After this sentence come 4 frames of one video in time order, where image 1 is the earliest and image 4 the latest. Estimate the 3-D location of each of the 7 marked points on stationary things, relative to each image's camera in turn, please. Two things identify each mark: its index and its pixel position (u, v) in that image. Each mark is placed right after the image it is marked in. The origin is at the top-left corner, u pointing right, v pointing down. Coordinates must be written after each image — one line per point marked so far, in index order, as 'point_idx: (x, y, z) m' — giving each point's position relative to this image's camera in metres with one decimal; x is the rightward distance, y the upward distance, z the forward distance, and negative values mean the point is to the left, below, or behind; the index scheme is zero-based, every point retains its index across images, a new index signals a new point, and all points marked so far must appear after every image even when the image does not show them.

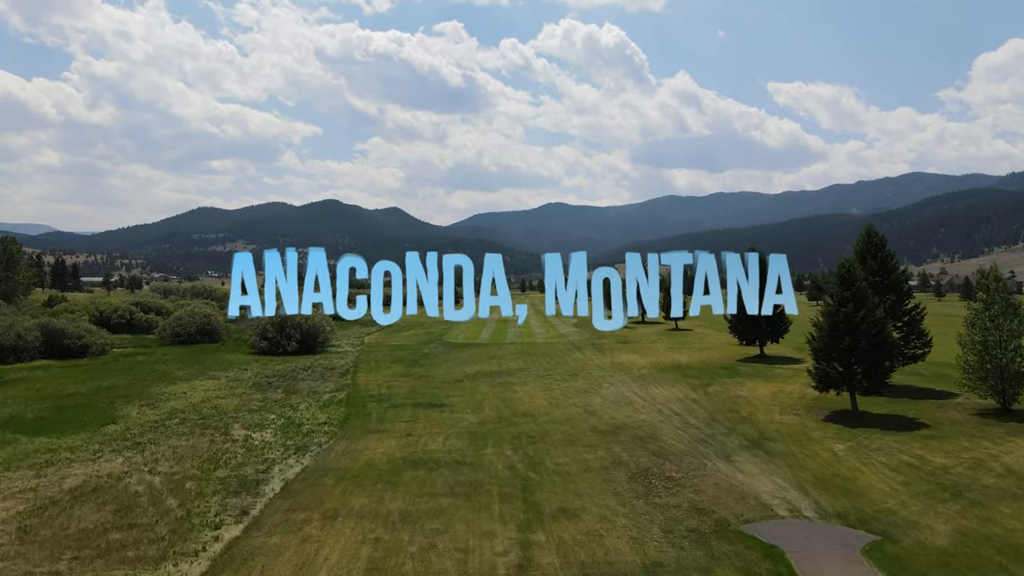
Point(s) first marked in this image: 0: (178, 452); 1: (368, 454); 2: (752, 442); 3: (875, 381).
0: (-10.0, -4.9, +17.9) m
1: (-4.2, -4.9, +17.5) m
2: (+7.2, -4.6, +17.9) m
3: (+12.2, -3.1, +19.9) m
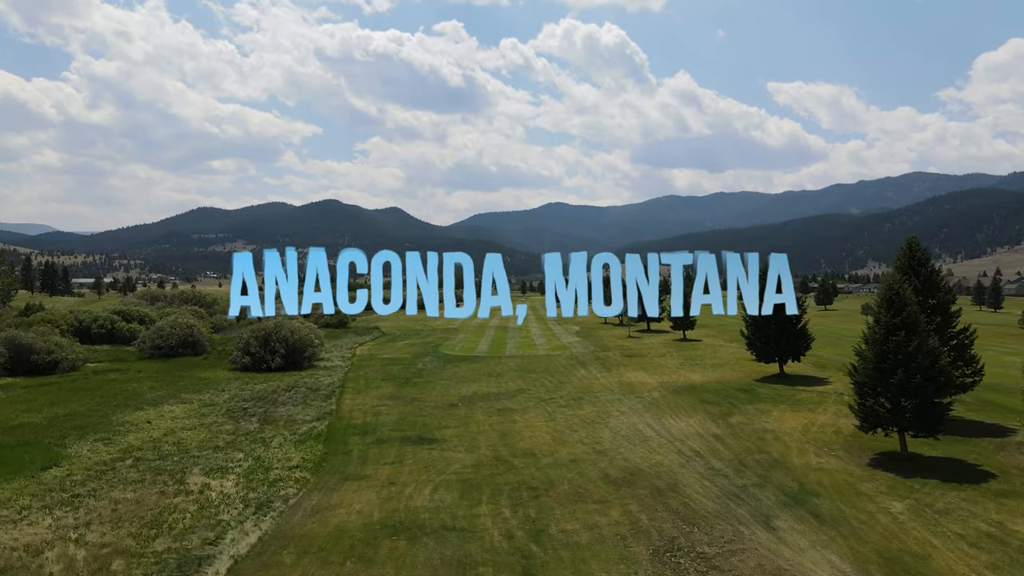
0: (-10.1, -5.7, +15.2) m
1: (-4.3, -5.6, +14.9) m
2: (+7.2, -5.4, +15.2) m
3: (+12.1, -3.8, +17.3) m
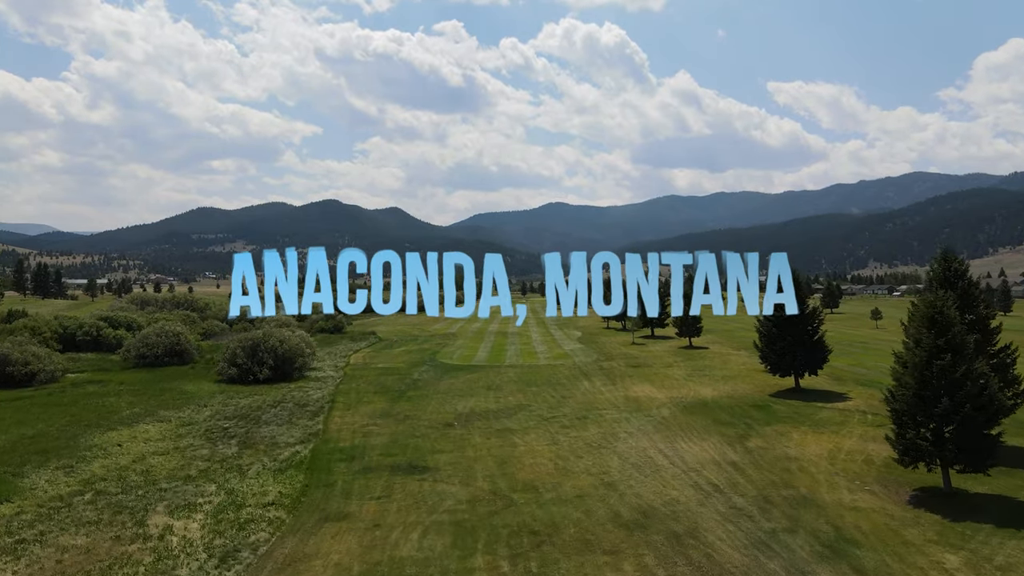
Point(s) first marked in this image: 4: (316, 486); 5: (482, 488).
0: (-10.1, -6.2, +13.4) m
1: (-4.3, -6.1, +13.0) m
2: (+7.1, -5.9, +13.4) m
3: (+12.1, -4.3, +15.5) m
4: (-6.0, -6.1, +18.3) m
5: (-0.9, -6.0, +17.8) m
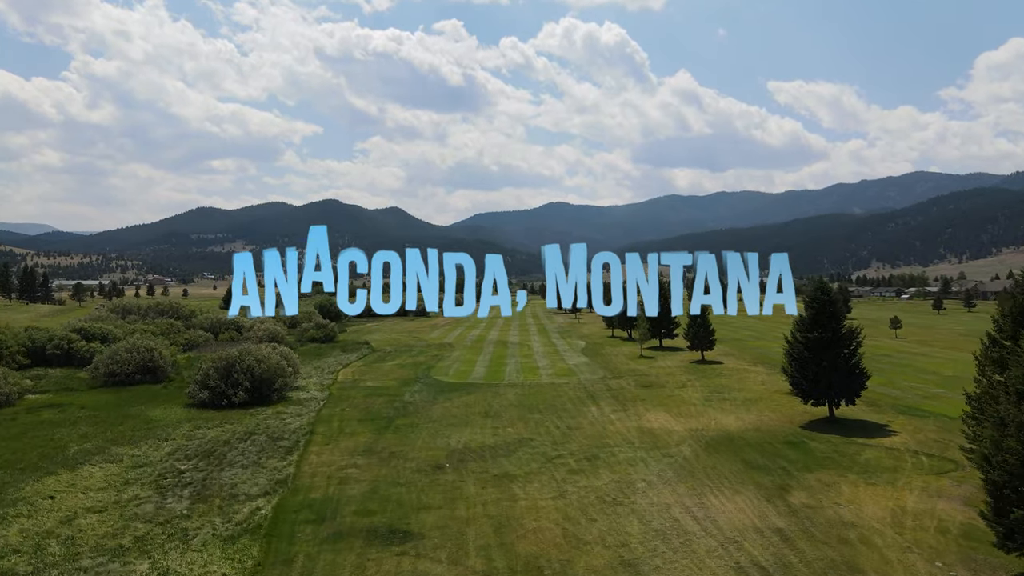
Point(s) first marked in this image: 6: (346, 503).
0: (-10.1, -7.0, +10.1) m
1: (-4.3, -7.0, +9.7) m
2: (+7.1, -6.7, +10.1) m
3: (+12.1, -5.1, +12.1) m
4: (-6.0, -6.9, +14.9) m
5: (-0.9, -6.8, +14.5) m
6: (-5.3, -6.9, +19.0) m
